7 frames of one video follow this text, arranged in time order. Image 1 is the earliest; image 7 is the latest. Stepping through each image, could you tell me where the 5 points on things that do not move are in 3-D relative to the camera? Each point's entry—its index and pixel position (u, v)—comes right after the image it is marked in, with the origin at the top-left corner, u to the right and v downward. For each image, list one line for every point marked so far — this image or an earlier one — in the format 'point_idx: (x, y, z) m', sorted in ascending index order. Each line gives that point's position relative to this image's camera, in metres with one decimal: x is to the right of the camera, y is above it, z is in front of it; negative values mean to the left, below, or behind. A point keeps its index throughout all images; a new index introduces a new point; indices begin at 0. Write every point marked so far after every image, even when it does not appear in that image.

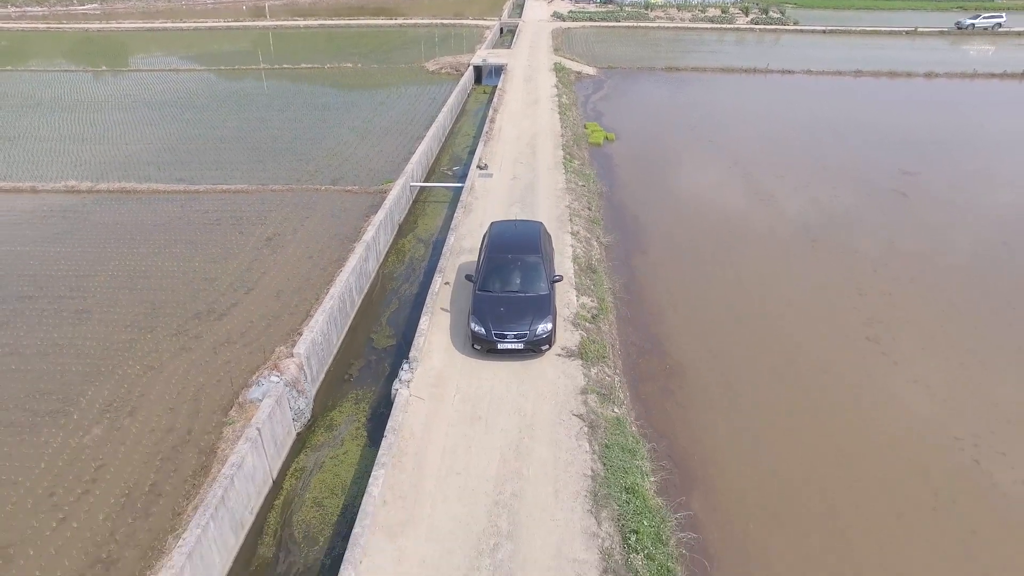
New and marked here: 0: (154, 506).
0: (-3.9, -2.3, +7.5) m
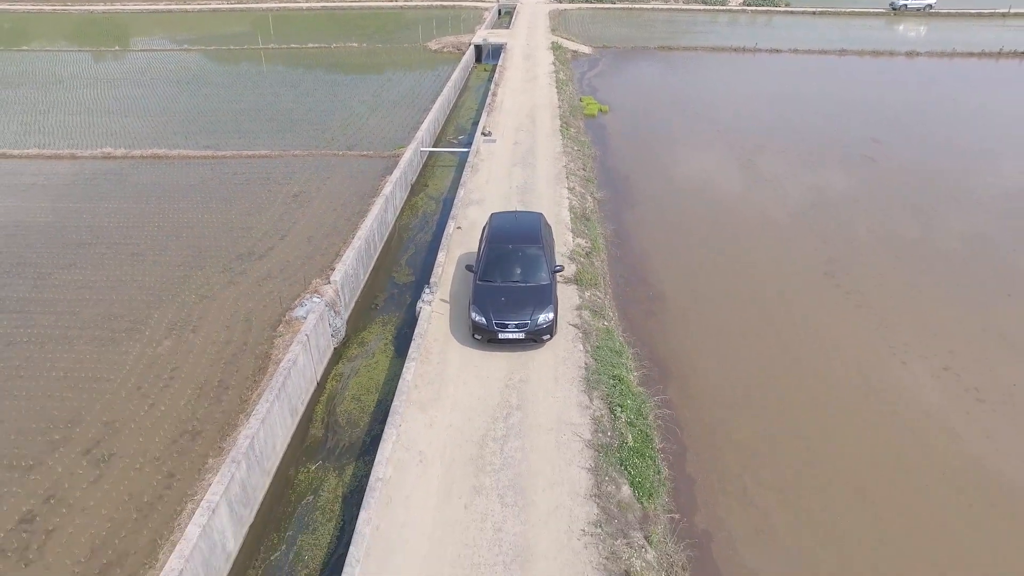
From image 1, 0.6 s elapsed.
0: (-3.8, -1.4, +9.1) m
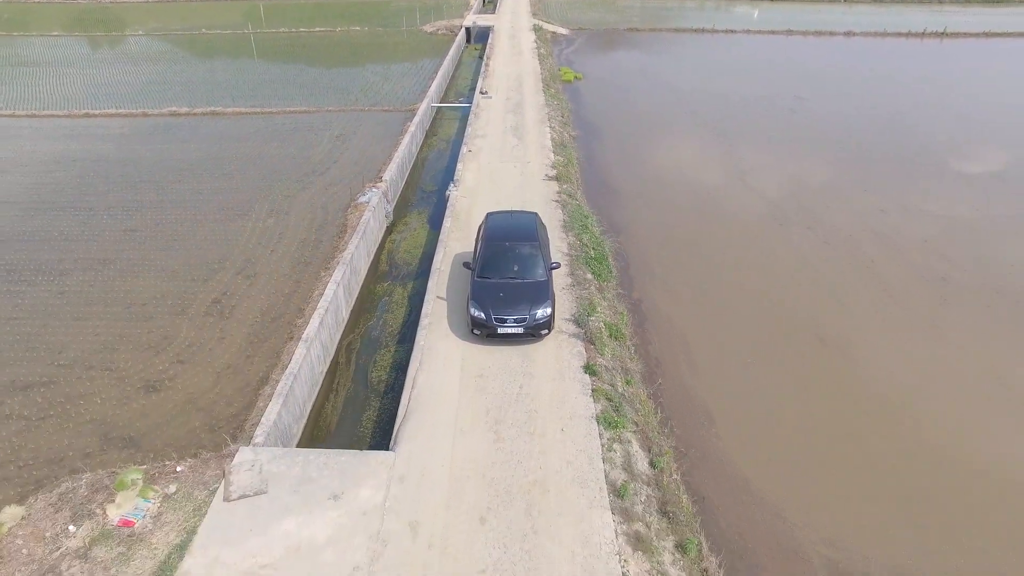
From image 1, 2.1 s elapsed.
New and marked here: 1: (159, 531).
0: (-3.7, +0.8, +13.4) m
1: (-3.4, -2.3, +6.7) m
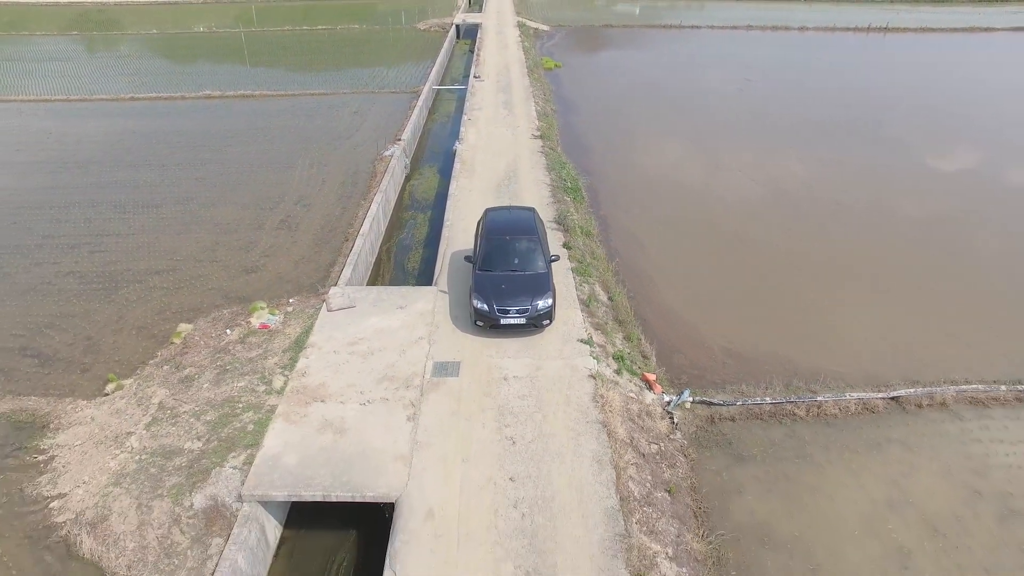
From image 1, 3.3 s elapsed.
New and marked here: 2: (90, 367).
0: (-3.8, +2.6, +17.0) m
1: (-3.3, -0.6, +10.2) m
2: (-6.4, -1.2, +10.5) m
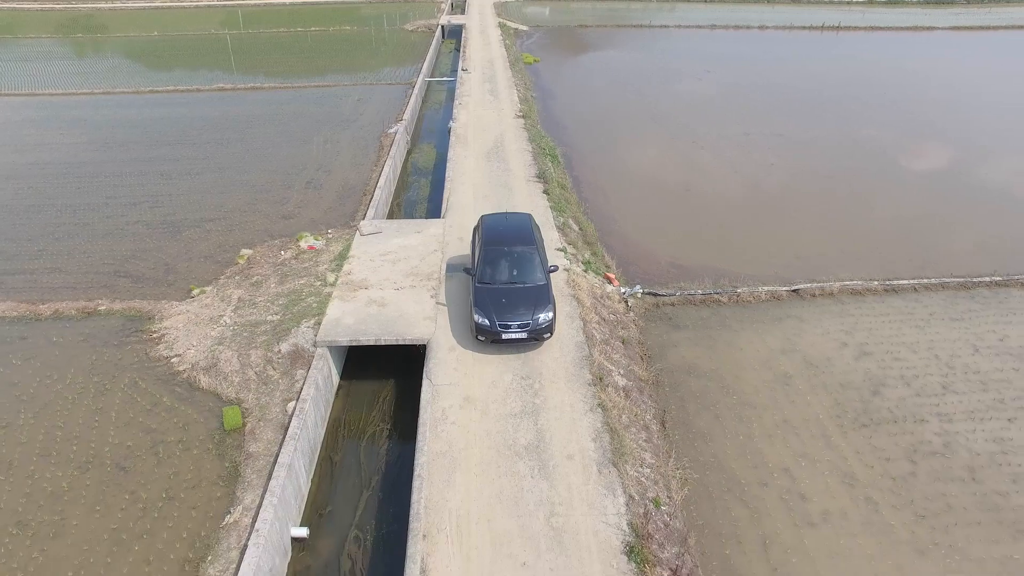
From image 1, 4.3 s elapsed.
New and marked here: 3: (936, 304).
0: (-4.2, +3.8, +19.9) m
1: (-3.5, +0.8, +13.1) m
2: (-6.6, +0.1, +13.3) m
3: (+7.8, -0.3, +12.6) m
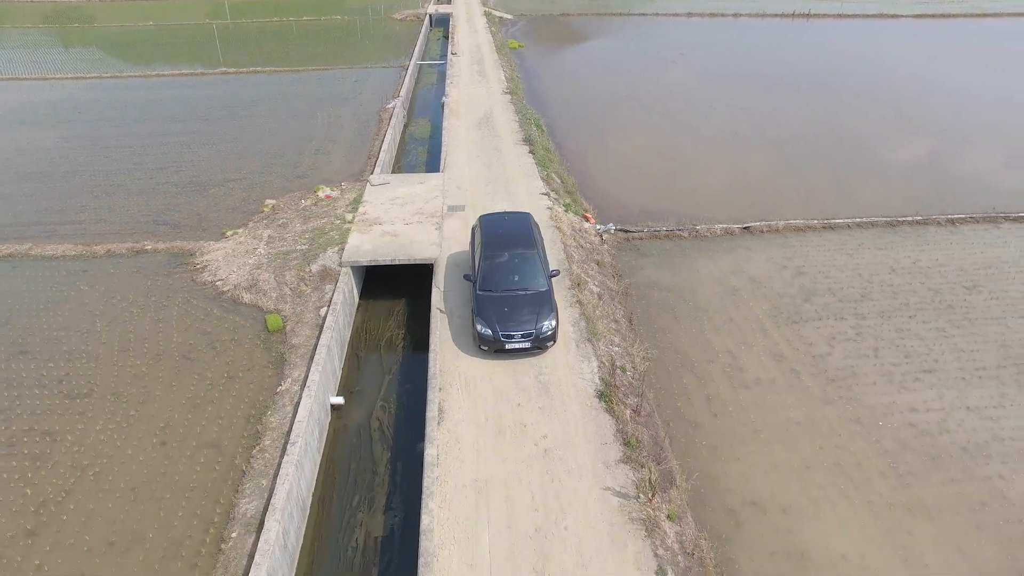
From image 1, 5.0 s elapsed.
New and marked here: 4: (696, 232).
0: (-4.6, +5.1, +21.8) m
1: (-3.7, +2.0, +15.1) m
2: (-6.8, +1.4, +15.2) m
3: (+7.6, +1.1, +14.8) m
4: (+3.9, +1.2, +14.6) m
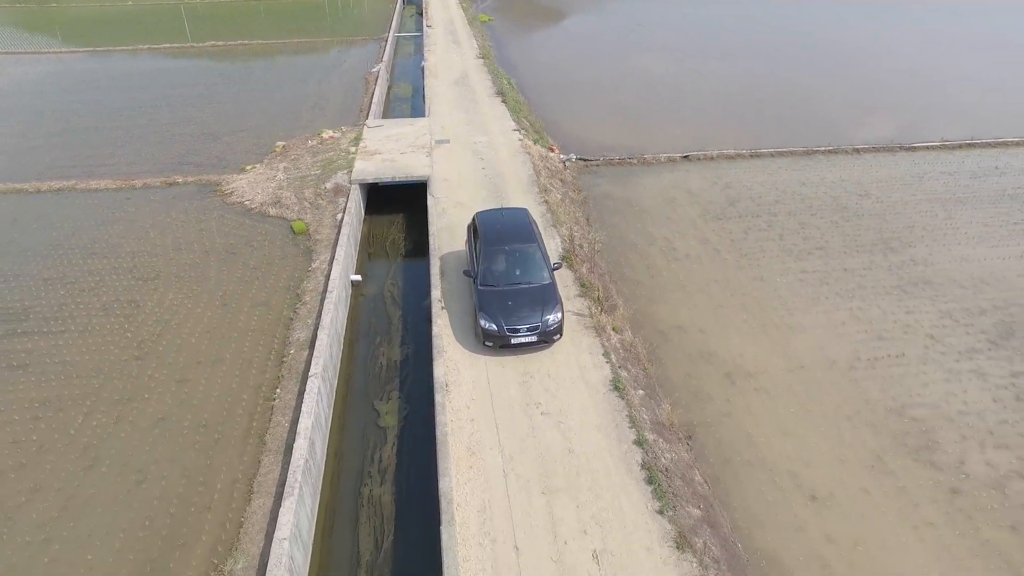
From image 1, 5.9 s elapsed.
0: (-5.5, +7.1, +24.3) m
1: (-4.3, +3.9, +17.6) m
2: (-7.3, +3.2, +17.6) m
3: (+7.1, +3.3, +17.7) m
4: (+3.3, +3.3, +17.4) m
